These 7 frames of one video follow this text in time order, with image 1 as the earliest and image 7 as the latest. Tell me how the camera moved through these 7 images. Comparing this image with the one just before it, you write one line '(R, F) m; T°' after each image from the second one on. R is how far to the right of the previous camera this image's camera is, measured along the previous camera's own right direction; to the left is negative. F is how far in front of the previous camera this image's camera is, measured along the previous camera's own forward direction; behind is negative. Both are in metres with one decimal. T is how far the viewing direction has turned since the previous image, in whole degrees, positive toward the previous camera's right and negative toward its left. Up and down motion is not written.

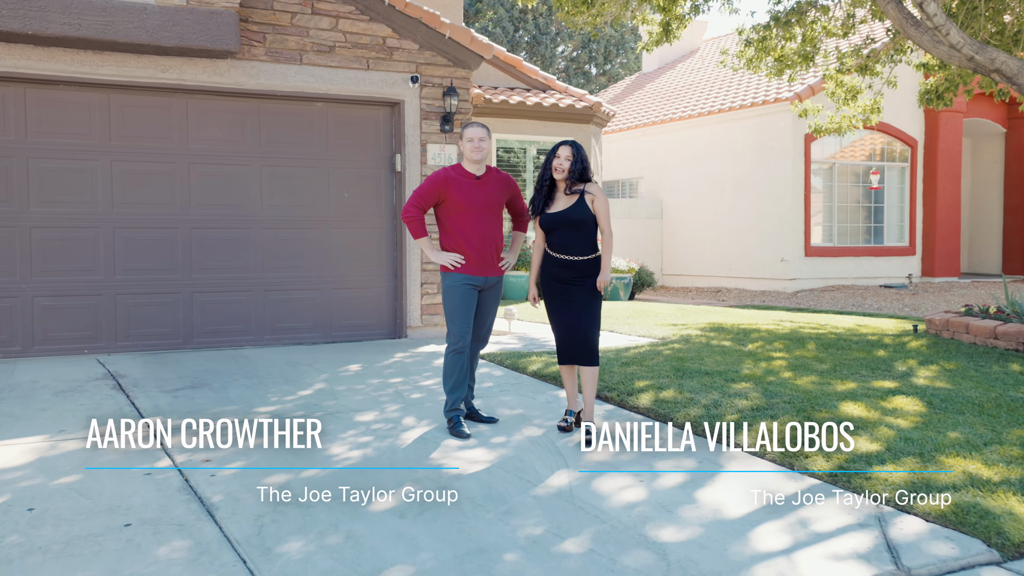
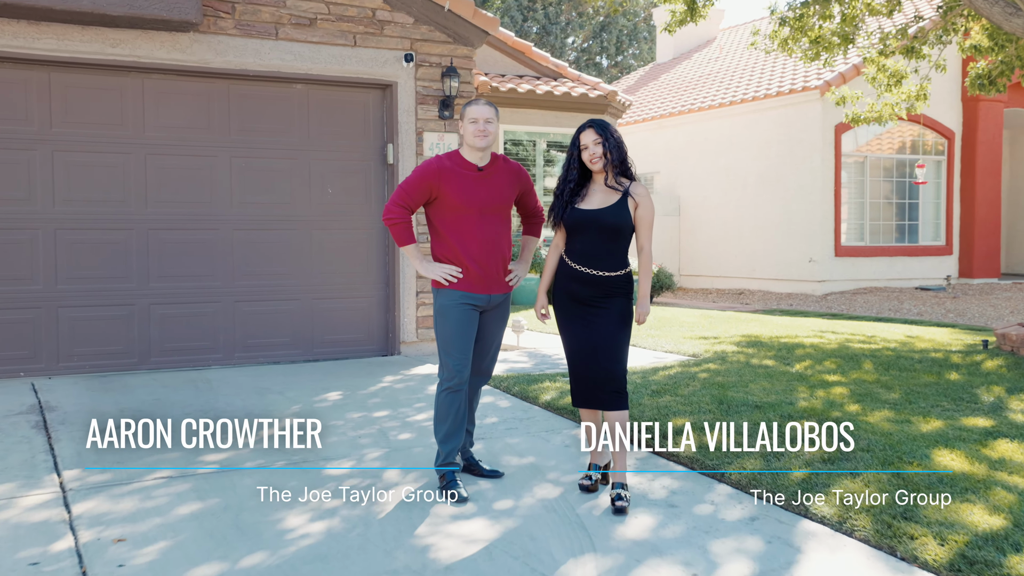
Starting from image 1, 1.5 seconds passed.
(0.0, +1.1) m; -1°
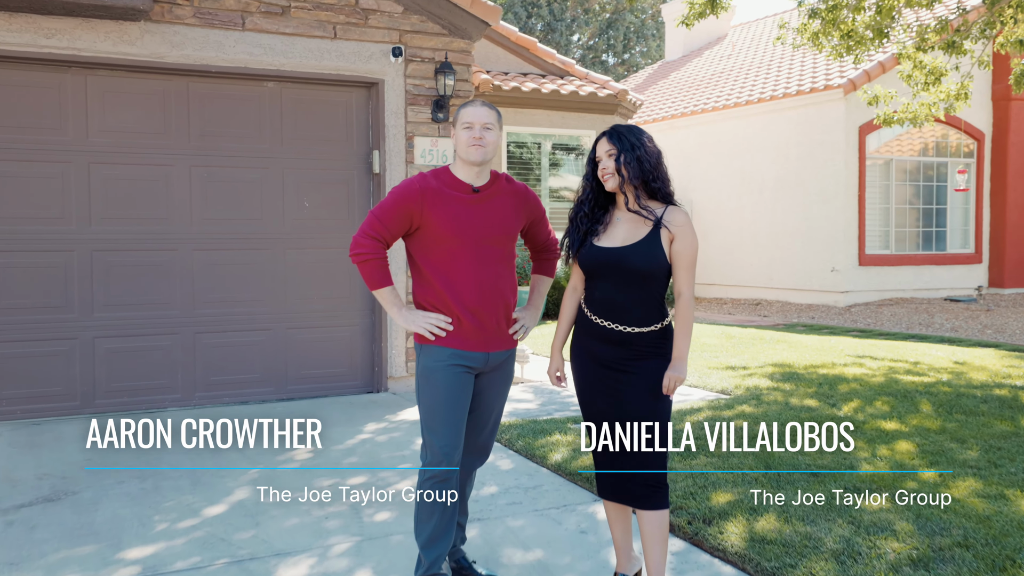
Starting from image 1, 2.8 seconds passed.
(0.0, +0.9) m; 0°
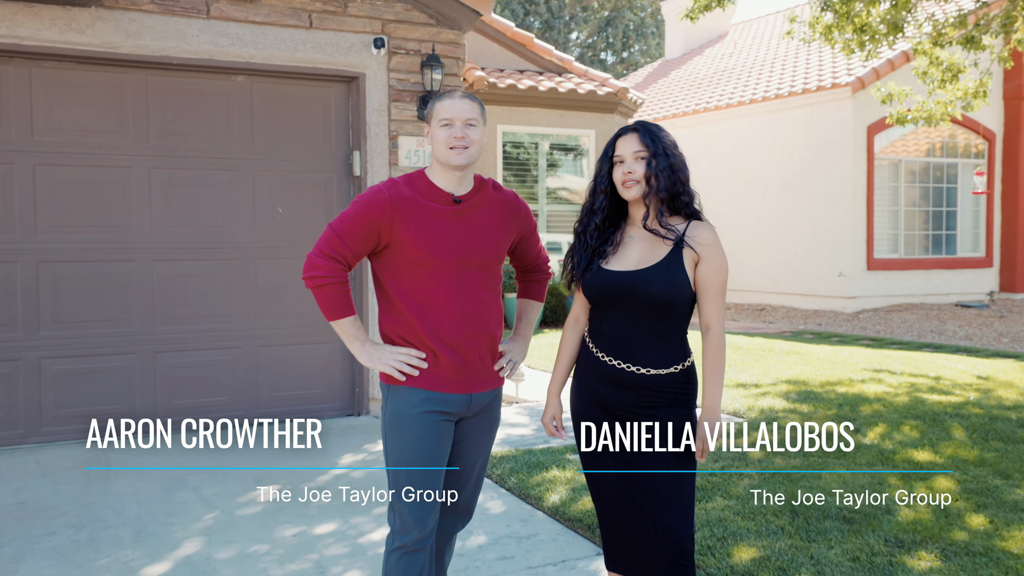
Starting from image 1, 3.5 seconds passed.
(0.0, +0.5) m; 0°
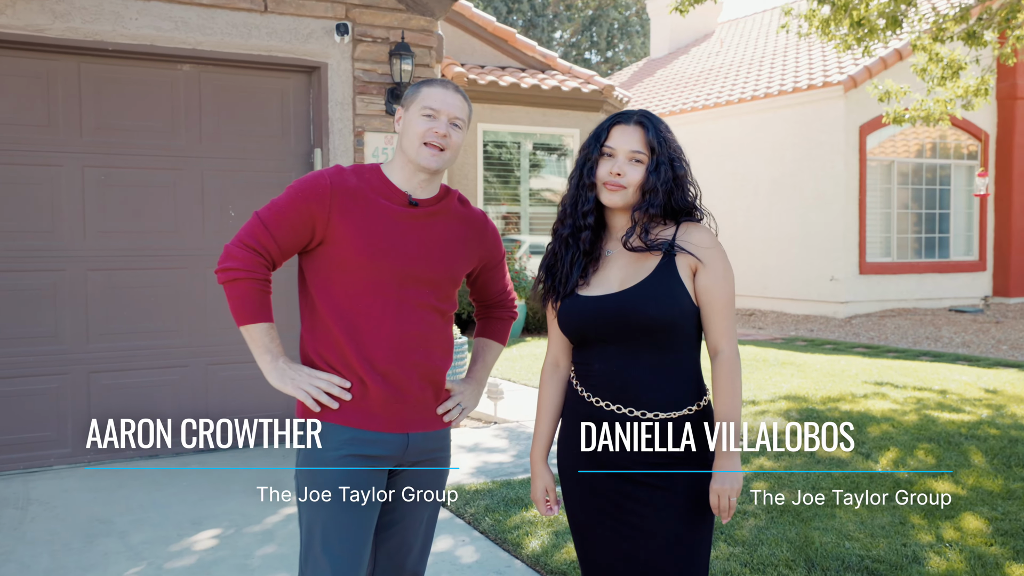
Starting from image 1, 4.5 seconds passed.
(0.0, +0.5) m; +1°
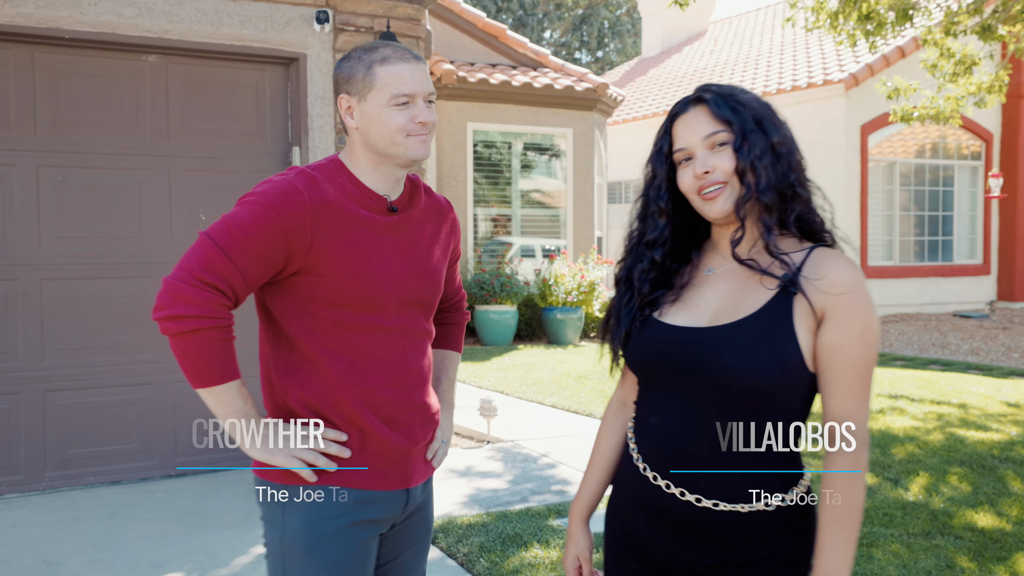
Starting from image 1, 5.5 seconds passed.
(0.0, +0.4) m; +1°
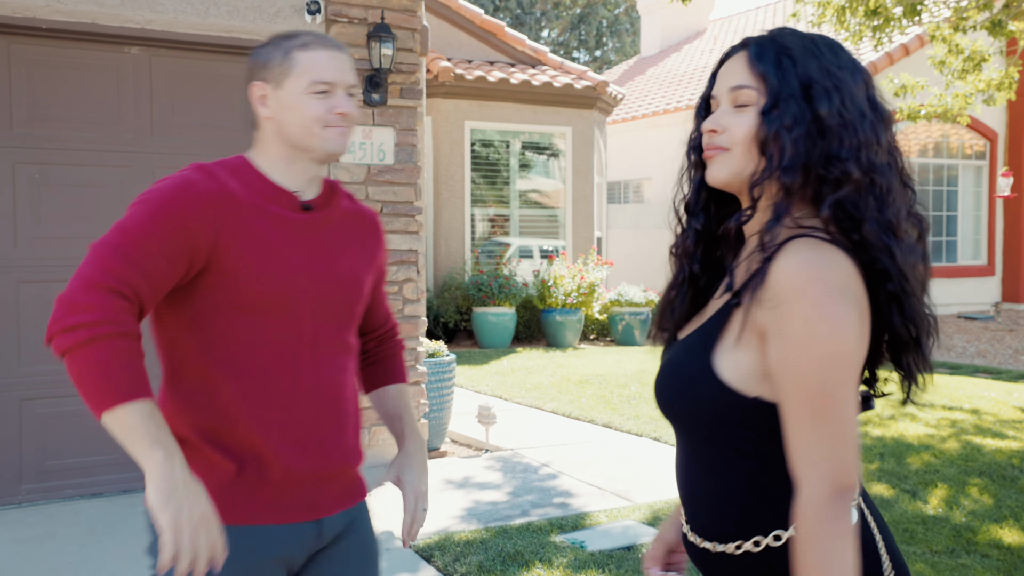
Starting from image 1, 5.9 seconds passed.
(0.0, +0.2) m; 0°
